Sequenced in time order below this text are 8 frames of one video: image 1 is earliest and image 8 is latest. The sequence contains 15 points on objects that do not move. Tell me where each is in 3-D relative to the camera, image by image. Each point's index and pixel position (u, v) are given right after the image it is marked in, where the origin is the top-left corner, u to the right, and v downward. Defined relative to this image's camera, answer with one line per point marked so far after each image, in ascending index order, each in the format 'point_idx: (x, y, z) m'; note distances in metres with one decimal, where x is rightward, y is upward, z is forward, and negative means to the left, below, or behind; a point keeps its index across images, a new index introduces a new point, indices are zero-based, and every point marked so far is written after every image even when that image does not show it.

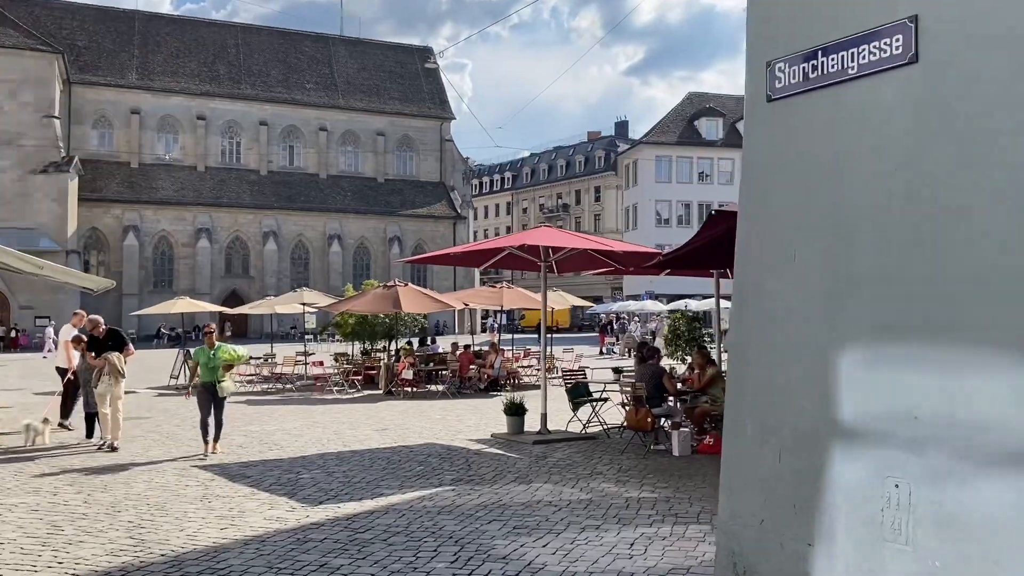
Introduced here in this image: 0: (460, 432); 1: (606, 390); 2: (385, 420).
0: (-0.8, -2.1, +12.4) m
1: (+1.4, -1.5, +12.6) m
2: (-2.1, -2.2, +14.4) m
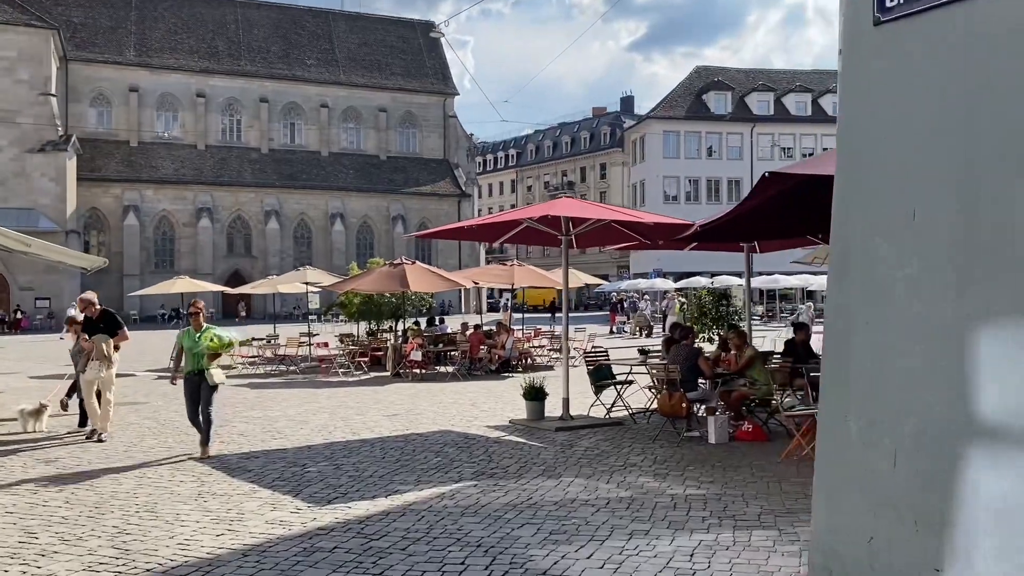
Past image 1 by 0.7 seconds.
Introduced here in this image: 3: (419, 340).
0: (-0.5, -1.8, +11.6) m
1: (+1.6, -1.2, +11.8) m
2: (-1.9, -1.8, +13.7) m
3: (-2.1, -1.2, +19.8) m
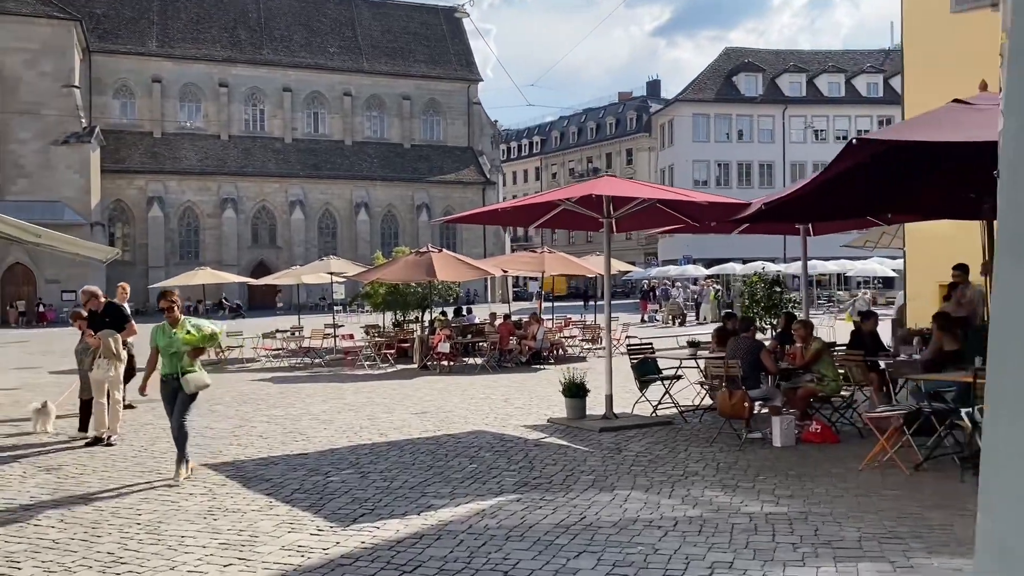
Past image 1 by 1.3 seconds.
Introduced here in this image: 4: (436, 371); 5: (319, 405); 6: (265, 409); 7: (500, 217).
0: (0.0, -1.6, +10.8) m
1: (+2.1, -1.0, +10.9) m
2: (-1.4, -1.7, +12.9) m
3: (-1.4, -0.9, +19.0) m
4: (-1.7, -1.8, +19.4) m
5: (-2.8, -1.7, +12.8) m
6: (-3.5, -1.7, +12.4) m
7: (-0.1, +0.9, +10.6) m
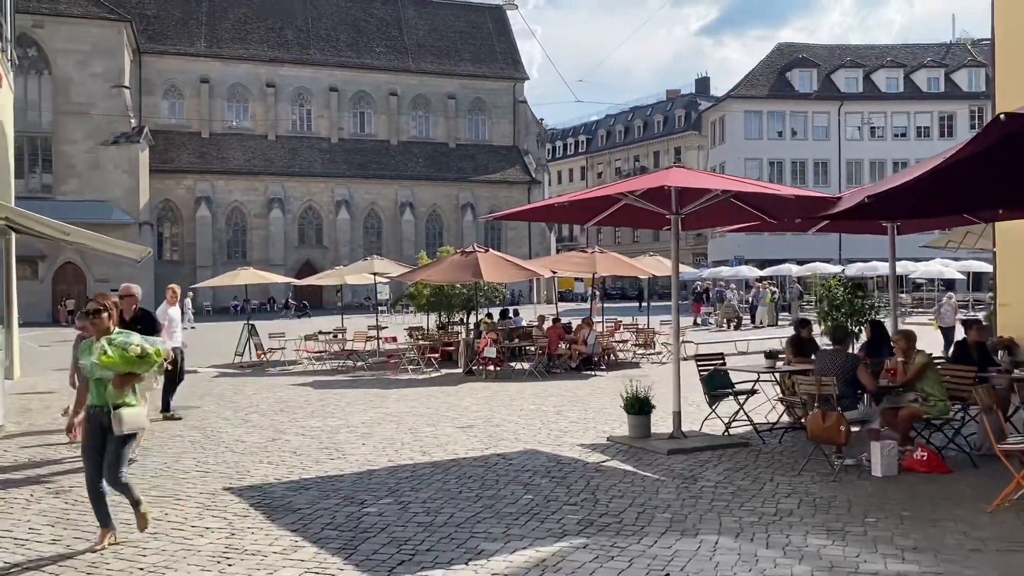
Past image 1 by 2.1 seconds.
0: (+0.6, -1.6, +9.8) m
1: (+2.7, -1.1, +9.8) m
2: (-0.6, -1.7, +12.0) m
3: (-0.4, -1.0, +18.0) m
4: (-0.6, -1.9, +18.5) m
5: (-2.1, -1.8, +11.9) m
6: (-2.8, -1.8, +11.6) m
7: (+0.5, +0.9, +9.6) m
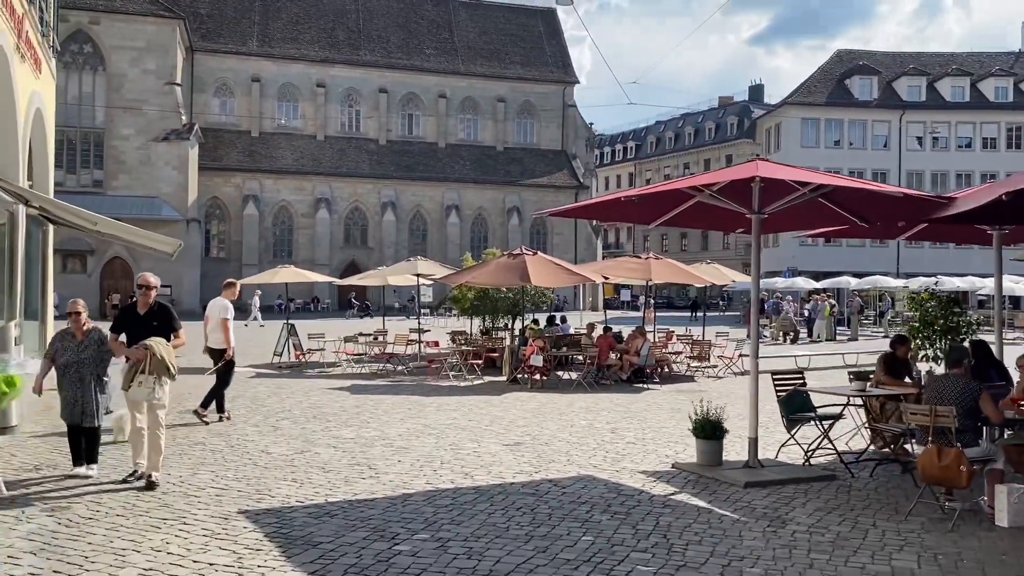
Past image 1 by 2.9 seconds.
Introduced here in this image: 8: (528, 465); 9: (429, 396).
0: (+1.1, -1.7, +8.8) m
1: (+3.3, -1.2, +8.7) m
2: (0.0, -1.8, +11.0) m
3: (+0.6, -1.1, +17.0) m
4: (+0.3, -2.0, +17.5) m
5: (-1.5, -1.8, +11.0) m
6: (-2.2, -1.8, +10.8) m
7: (+1.1, +0.8, +8.6) m
8: (+0.2, -1.7, +8.3) m
9: (-1.5, -1.9, +15.2) m
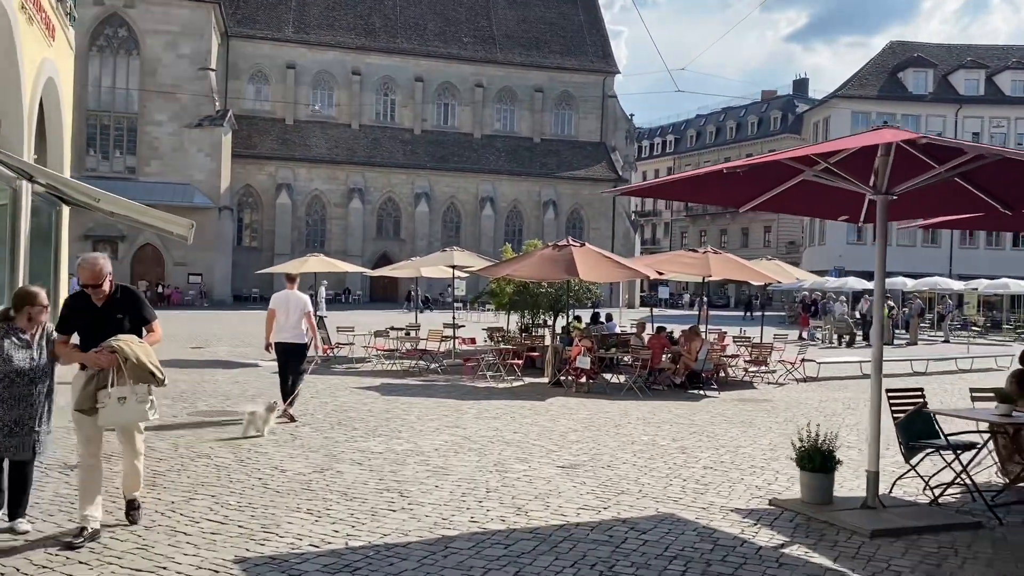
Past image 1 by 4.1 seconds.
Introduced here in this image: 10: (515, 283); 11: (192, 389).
0: (+1.6, -1.7, +7.3) m
1: (+3.8, -1.2, +7.1) m
2: (+0.6, -1.7, +9.5) m
3: (+1.4, -1.0, +15.6) m
4: (+1.1, -1.9, +16.0) m
5: (-0.9, -1.7, +9.6) m
6: (-1.6, -1.6, +9.4) m
7: (+1.6, +0.8, +7.1) m
8: (+0.6, -1.6, +6.8) m
9: (-0.7, -1.8, +13.8) m
10: (+0.1, +0.1, +19.7) m
11: (-5.3, -1.7, +14.4) m
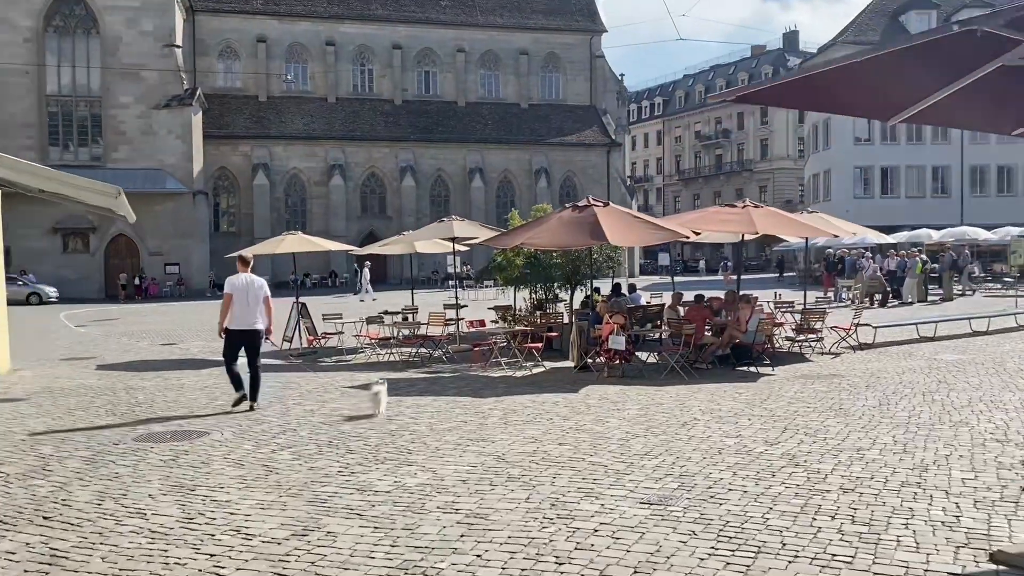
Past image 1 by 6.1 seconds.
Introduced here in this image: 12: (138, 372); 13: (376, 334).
0: (+2.0, -1.4, +4.9) m
1: (+4.2, -0.8, +4.8) m
2: (+1.0, -1.4, +7.2) m
3: (+1.7, -0.4, +13.2) m
4: (+1.4, -1.4, +13.6) m
5: (-0.5, -1.4, +7.2) m
6: (-1.2, -1.5, +7.0) m
7: (+1.9, +1.1, +4.6) m
8: (+1.1, -1.4, +4.5) m
9: (-0.4, -1.4, +11.4) m
10: (+0.3, +0.7, +17.2) m
11: (-5.0, -1.5, +11.9) m
12: (-6.4, -1.4, +14.9) m
13: (-2.6, -0.9, +16.7) m
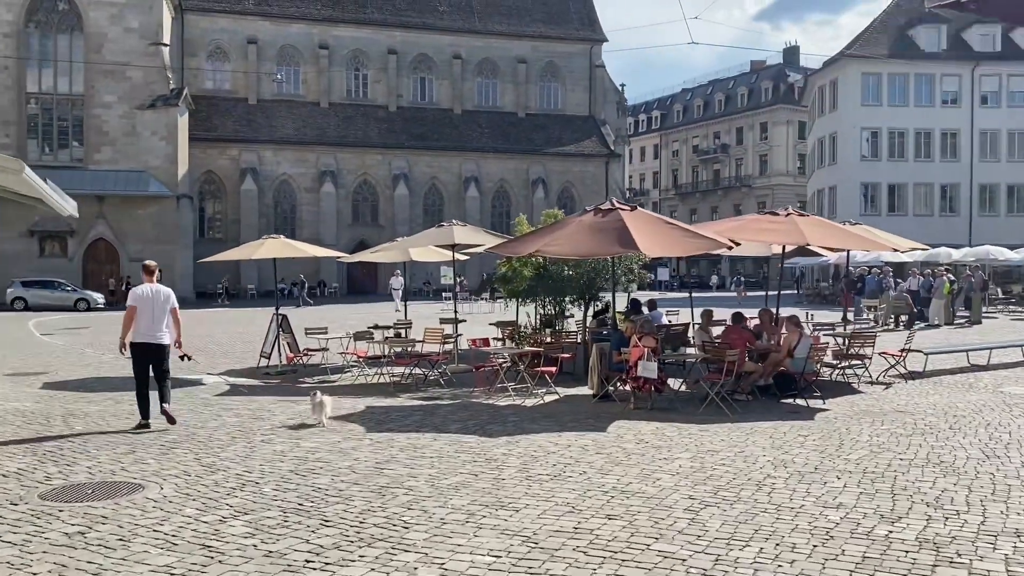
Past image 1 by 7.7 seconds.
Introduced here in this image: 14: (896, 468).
0: (+2.3, -1.5, +2.9) m
1: (+4.4, -0.9, +2.8) m
2: (+1.2, -1.5, +5.2) m
3: (+1.8, -0.7, +11.2) m
4: (+1.6, -1.6, +11.7) m
5: (-0.3, -1.5, +5.2) m
6: (-1.0, -1.5, +5.0) m
7: (+2.2, +1.0, +2.7) m
8: (+1.3, -1.5, +2.5) m
9: (-0.2, -1.6, +9.4) m
10: (+0.4, +0.4, +15.3) m
11: (-4.8, -1.6, +9.8) m
12: (-6.3, -1.6, +12.8) m
13: (-2.5, -1.1, +14.7) m
14: (+3.4, -1.5, +7.6) m
